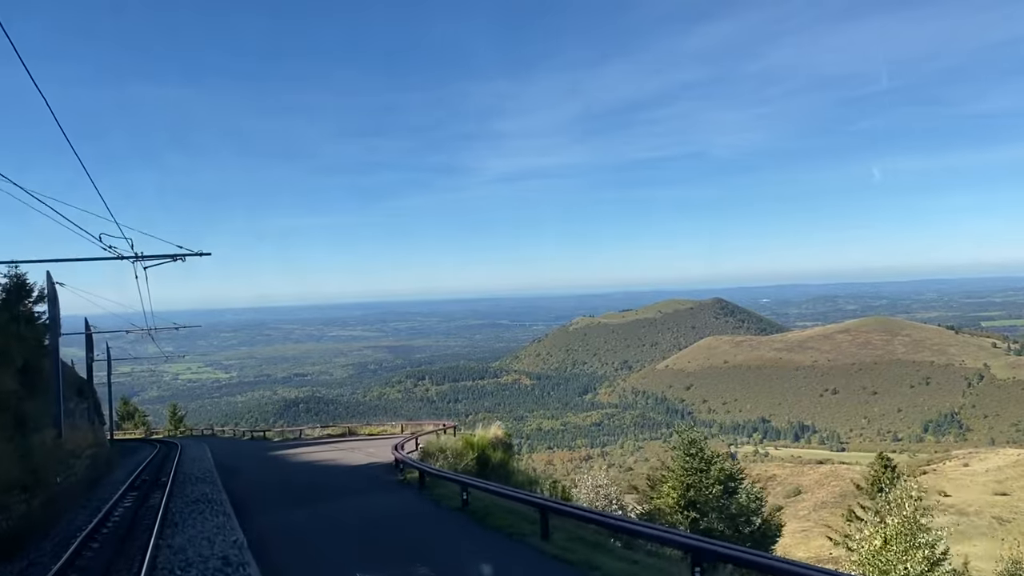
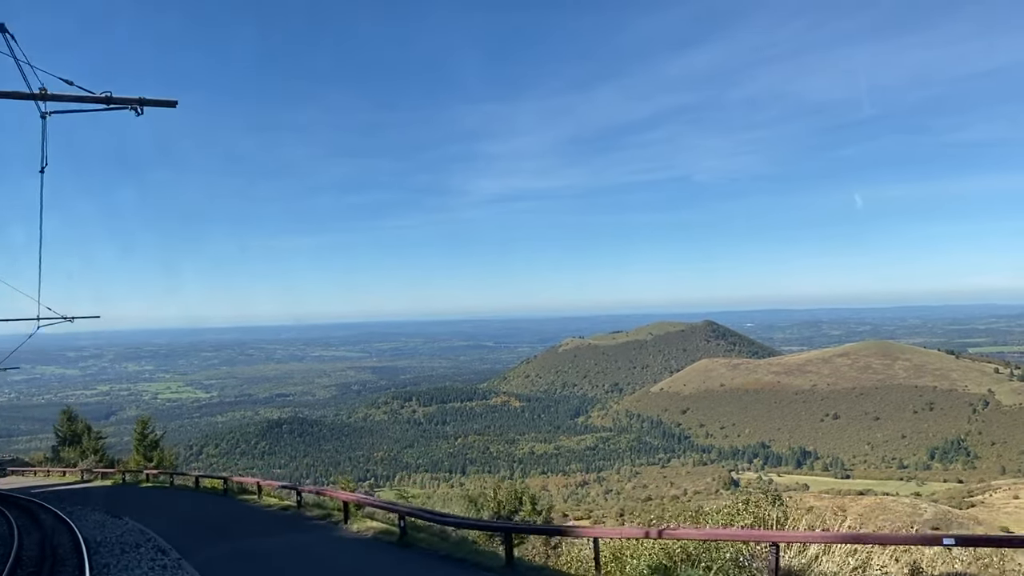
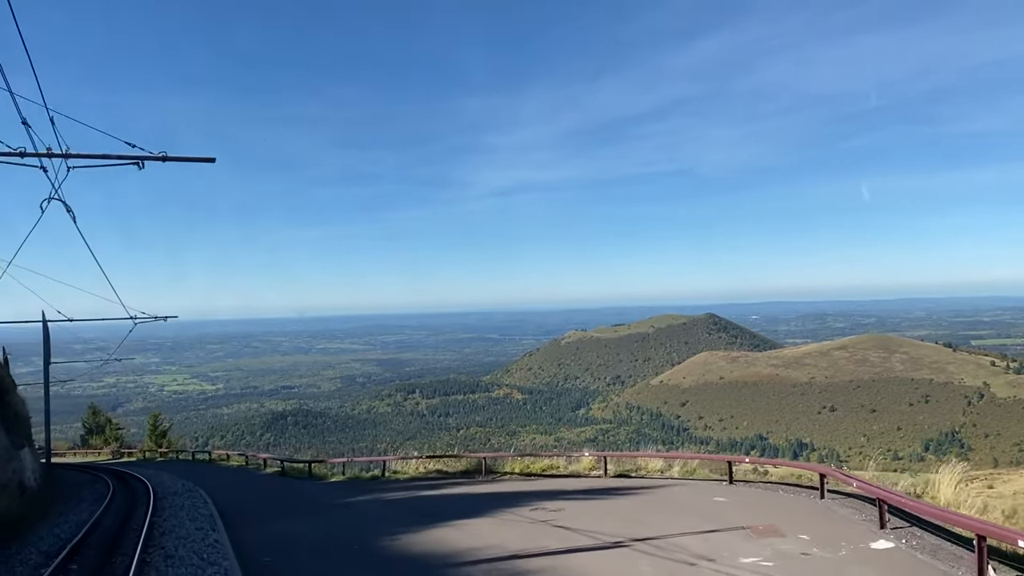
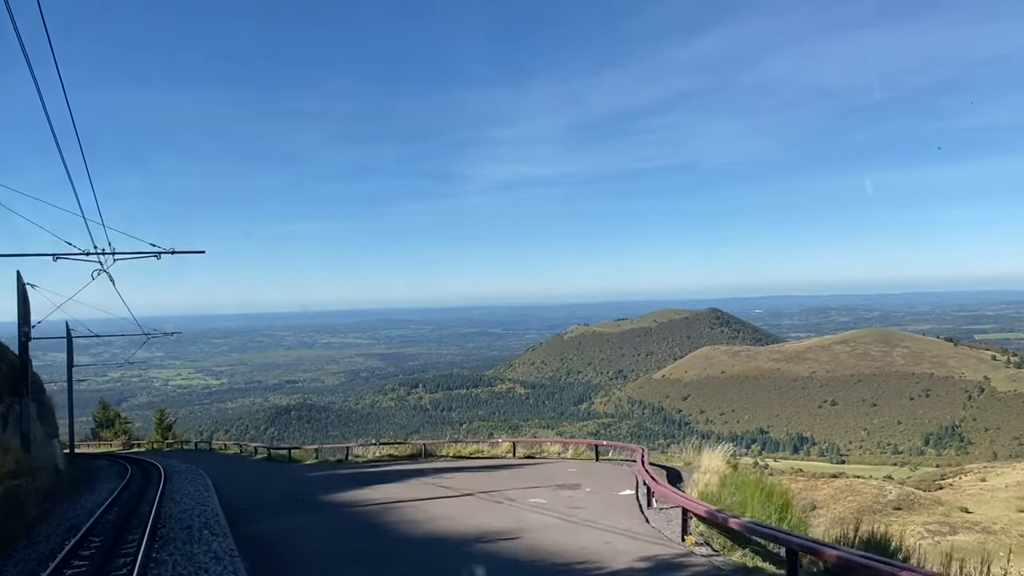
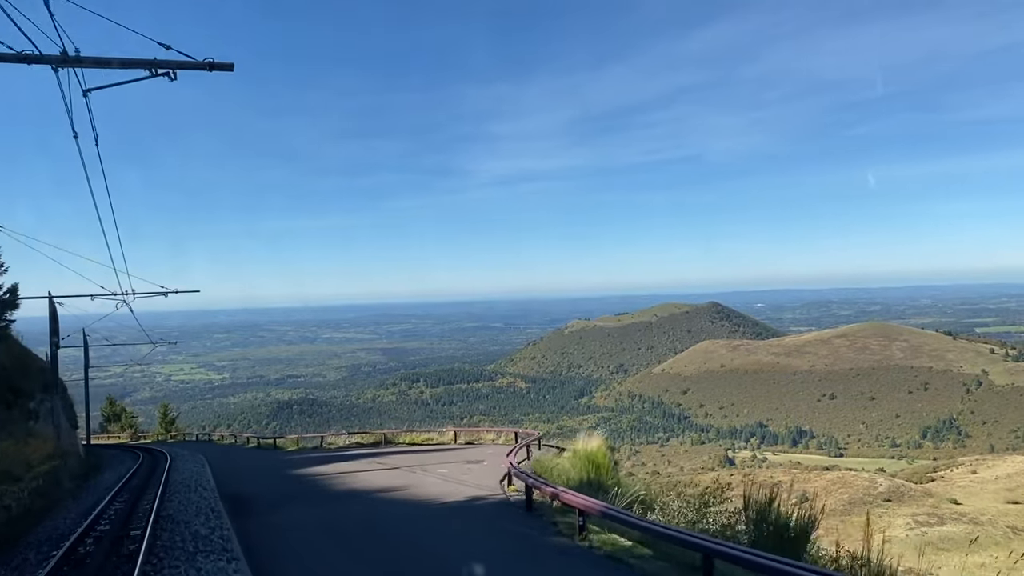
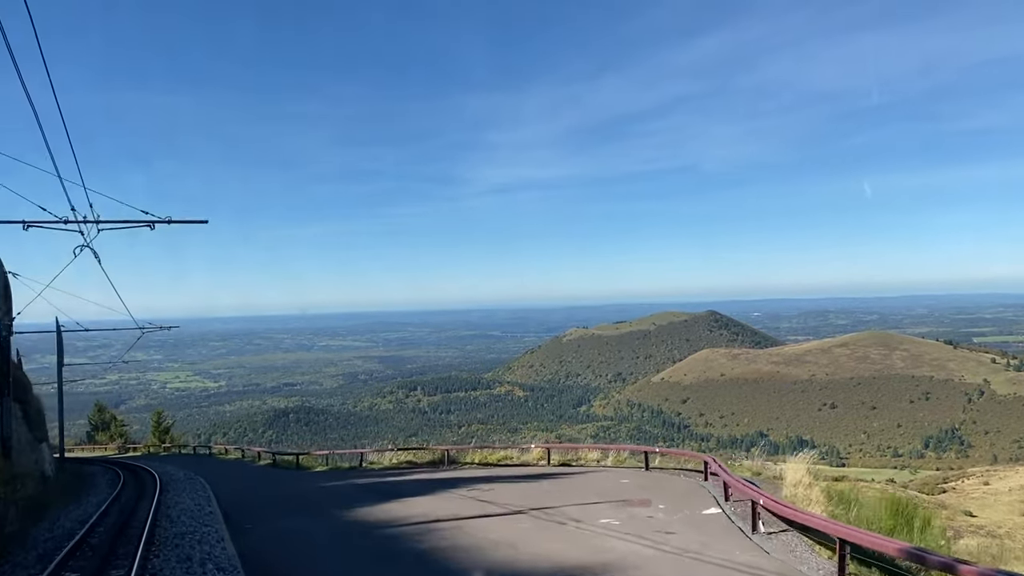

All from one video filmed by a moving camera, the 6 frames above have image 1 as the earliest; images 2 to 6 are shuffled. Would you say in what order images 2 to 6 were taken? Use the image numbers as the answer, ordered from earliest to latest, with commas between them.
5, 4, 6, 3, 2
